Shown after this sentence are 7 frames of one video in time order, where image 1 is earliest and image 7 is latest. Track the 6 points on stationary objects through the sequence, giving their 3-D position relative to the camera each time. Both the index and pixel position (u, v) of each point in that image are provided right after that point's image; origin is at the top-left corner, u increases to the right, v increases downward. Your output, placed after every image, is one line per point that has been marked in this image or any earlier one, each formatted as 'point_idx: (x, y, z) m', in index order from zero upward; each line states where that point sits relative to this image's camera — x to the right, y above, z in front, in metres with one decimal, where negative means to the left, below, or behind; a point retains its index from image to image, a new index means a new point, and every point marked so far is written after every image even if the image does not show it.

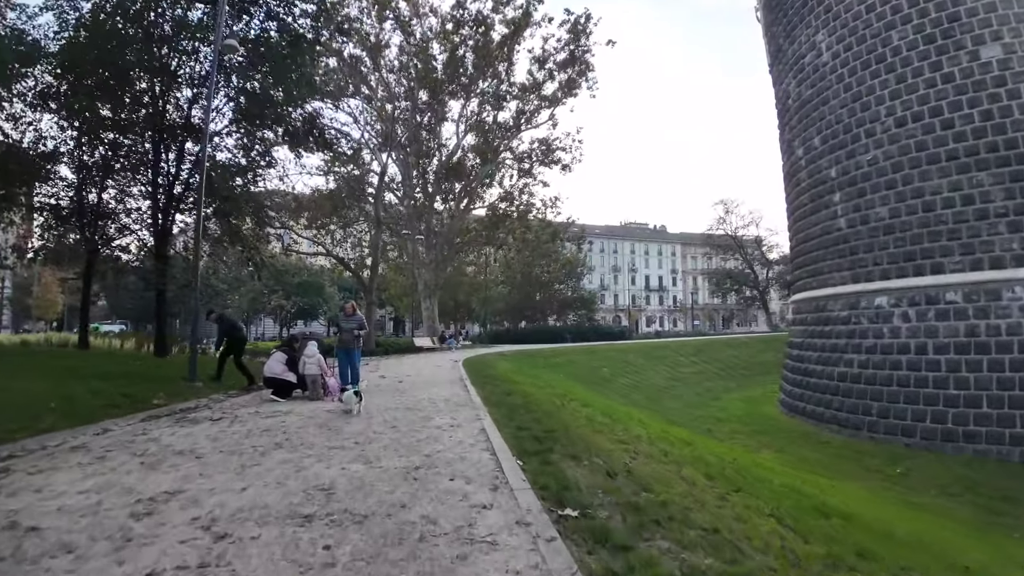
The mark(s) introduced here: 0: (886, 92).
0: (+9.1, +4.8, +17.0) m
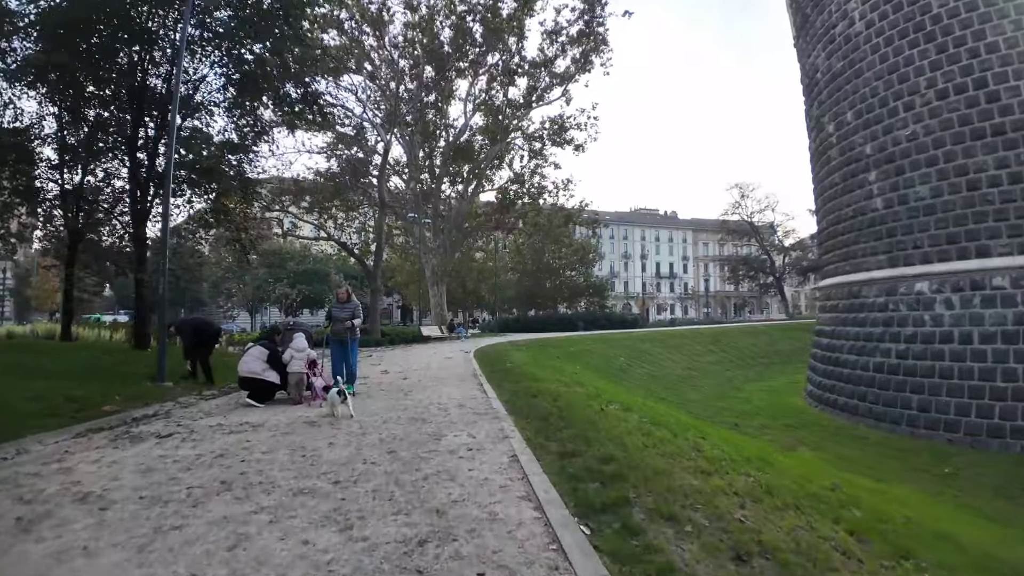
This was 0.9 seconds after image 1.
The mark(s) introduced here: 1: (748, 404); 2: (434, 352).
0: (+9.4, +5.1, +15.7) m
1: (+6.2, -3.0, +17.9) m
2: (-1.8, -1.5, +14.4) m
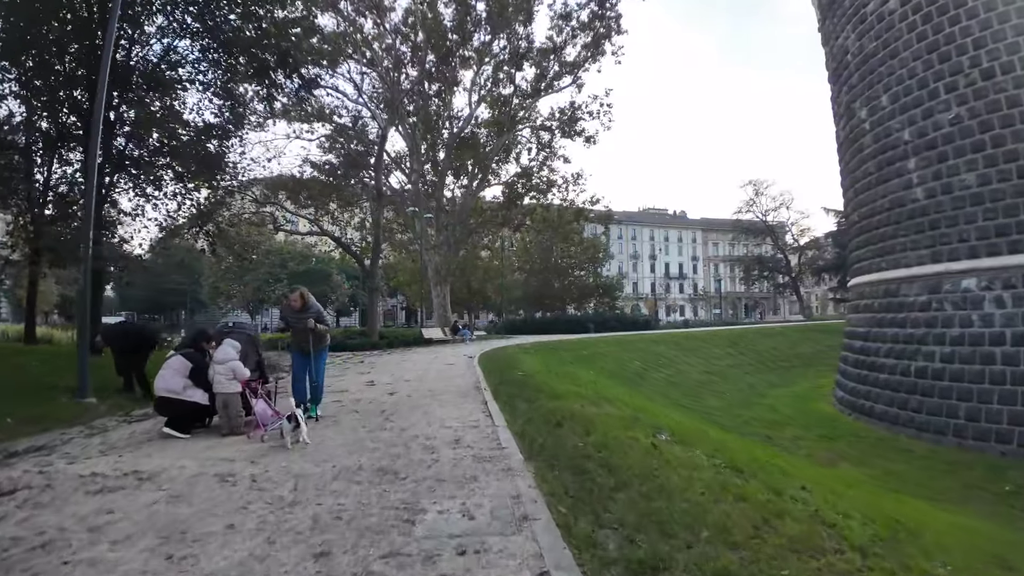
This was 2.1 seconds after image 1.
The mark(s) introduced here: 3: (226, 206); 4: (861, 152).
0: (+9.6, +5.2, +14.4) m
1: (+6.4, -3.0, +16.5) m
2: (-1.6, -1.4, +13.2) m
3: (-7.7, +2.2, +18.3) m
4: (+8.9, +3.5, +17.5) m
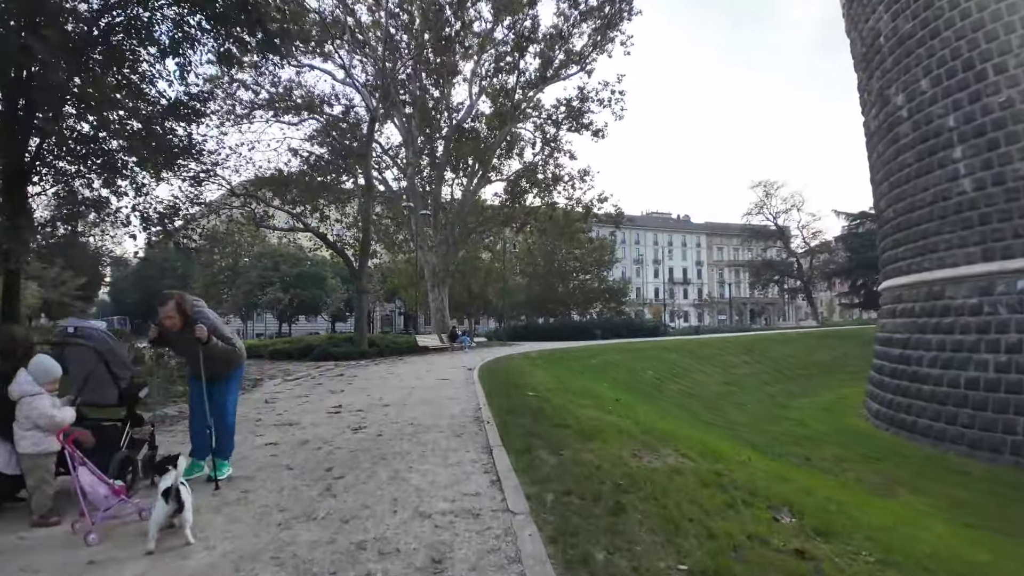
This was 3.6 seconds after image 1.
0: (+9.7, +5.2, +13.0) m
1: (+6.4, -3.0, +15.0) m
2: (-1.6, -1.5, +11.7) m
3: (-7.6, +2.1, +16.8) m
4: (+9.0, +3.4, +16.0) m
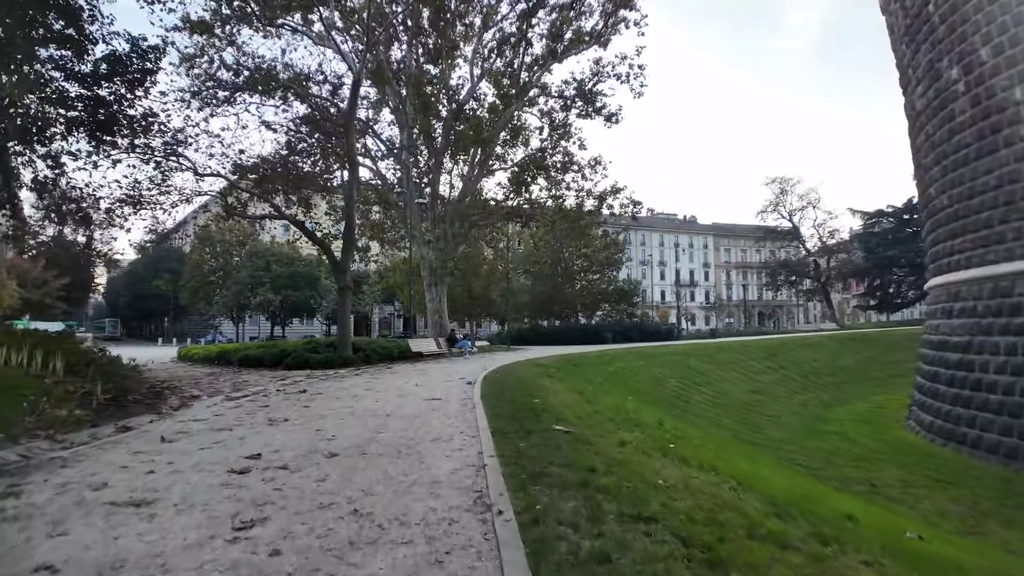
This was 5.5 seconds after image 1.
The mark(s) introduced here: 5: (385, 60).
0: (+9.8, +5.2, +11.2) m
1: (+6.6, -3.0, +13.2) m
2: (-1.4, -1.4, +9.9) m
3: (-7.4, +2.2, +15.1) m
4: (+9.1, +3.5, +14.2) m
5: (-3.2, +5.8, +17.5) m
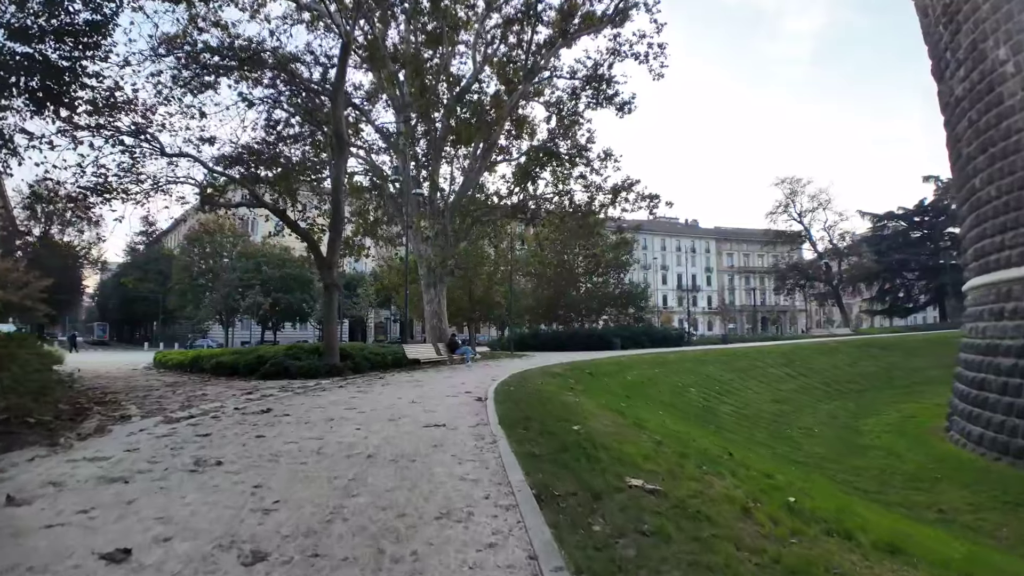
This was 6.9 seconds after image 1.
0: (+9.9, +5.2, +9.9) m
1: (+6.7, -3.0, +11.9) m
2: (-1.3, -1.4, +8.6) m
3: (-7.3, +2.2, +13.7) m
4: (+9.2, +3.4, +12.9) m
5: (-3.1, +5.8, +16.2) m
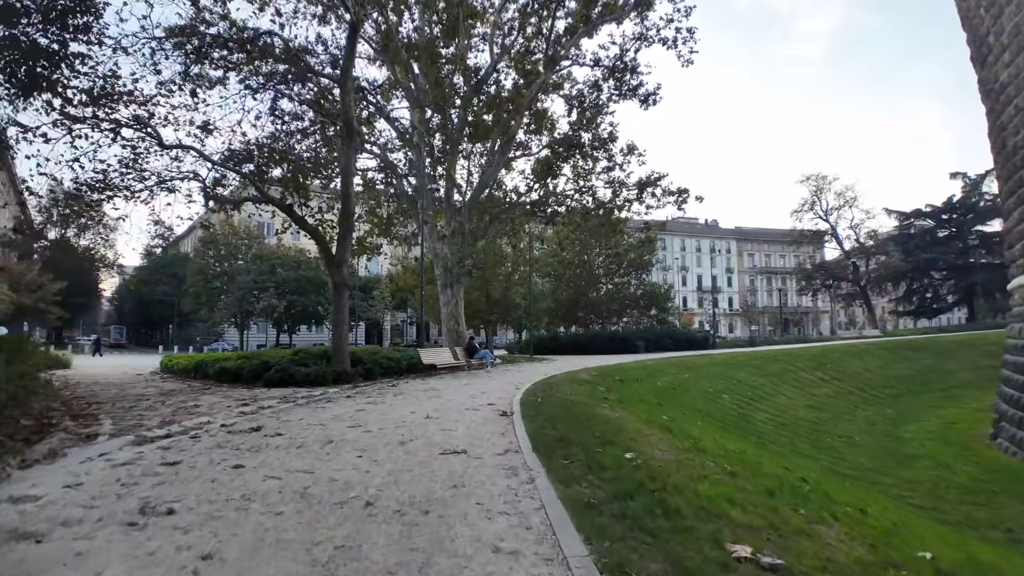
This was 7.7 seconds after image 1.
0: (+10.2, +5.3, +9.0) m
1: (+7.1, -3.0, +11.0) m
2: (-1.0, -1.4, +7.9) m
3: (-6.9, +2.1, +13.2) m
4: (+9.6, +3.5, +12.0) m
5: (-2.7, +5.8, +15.6) m
